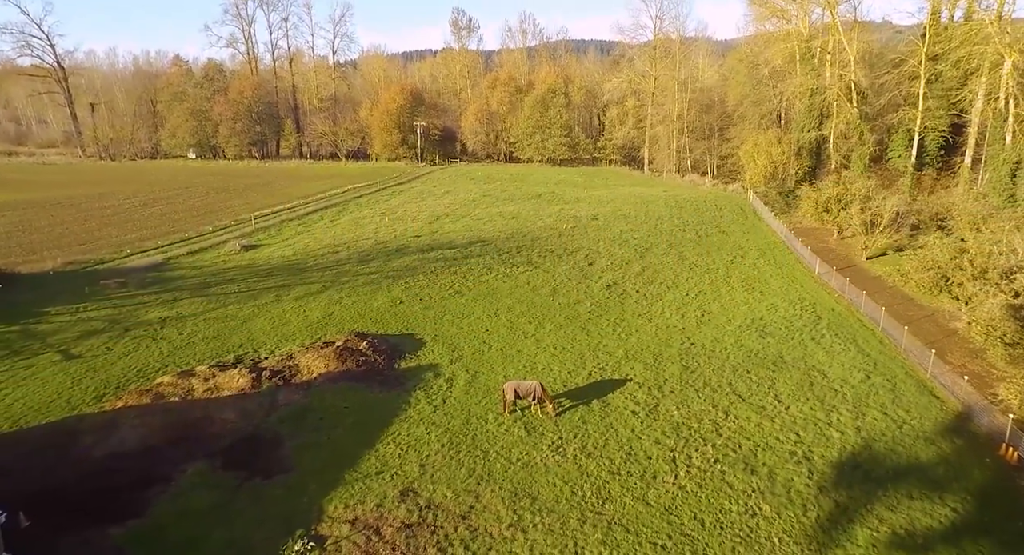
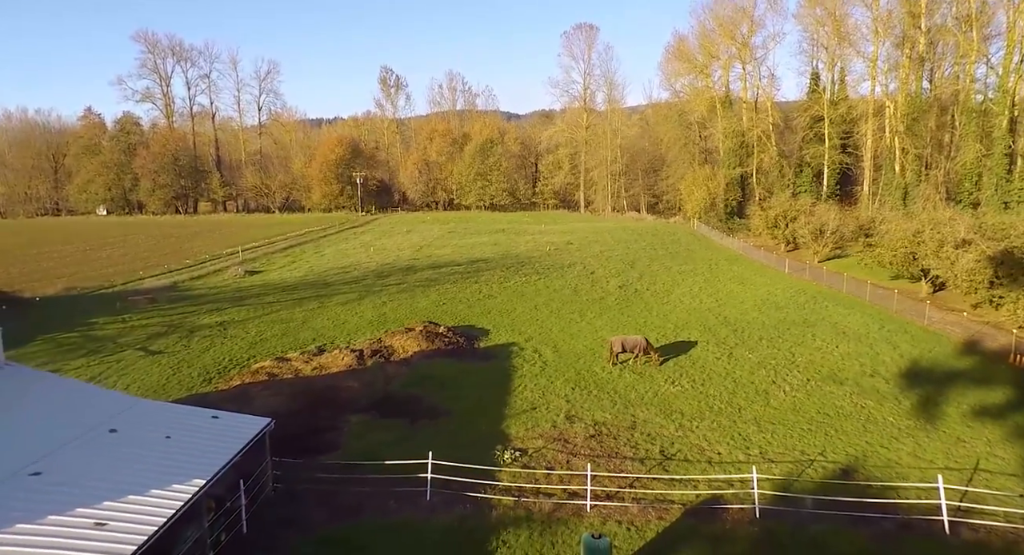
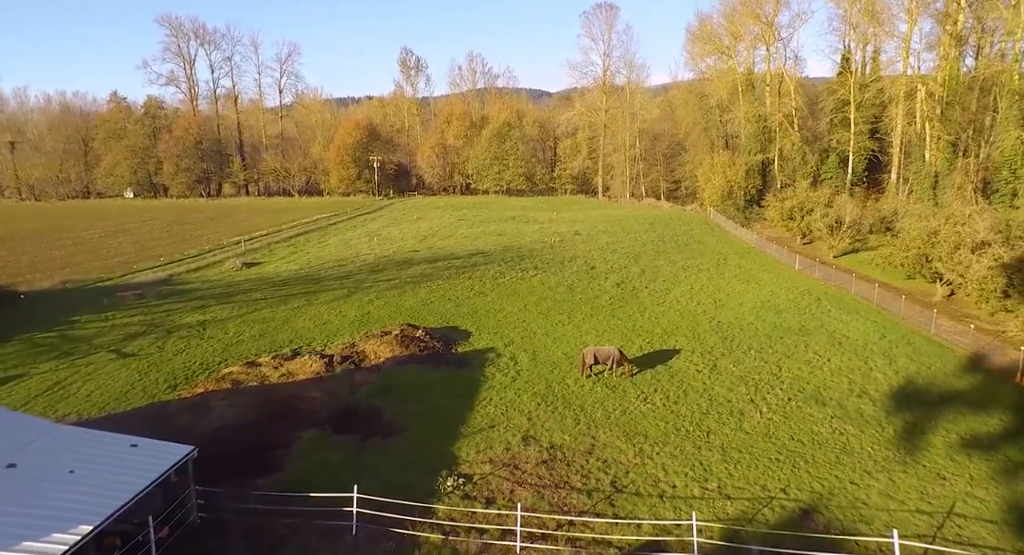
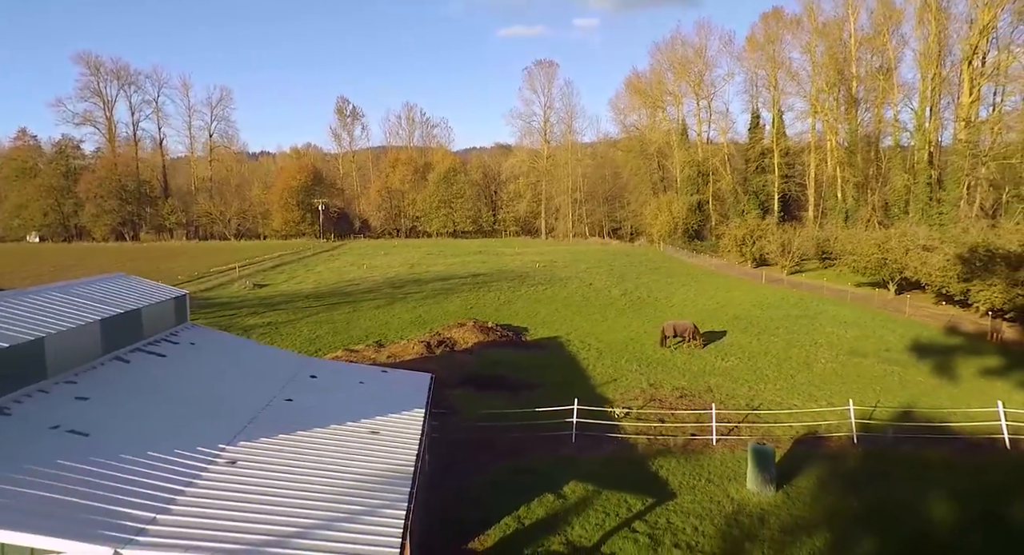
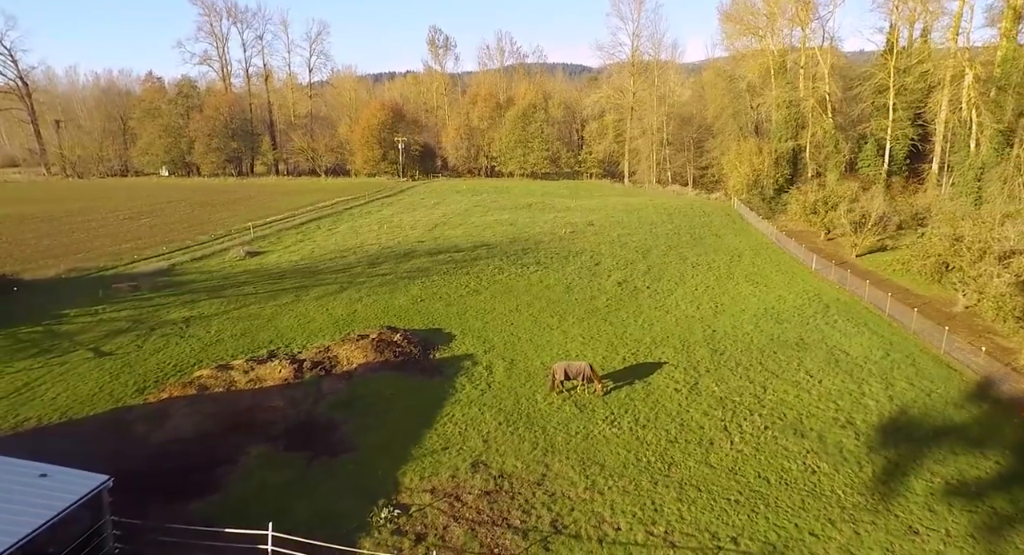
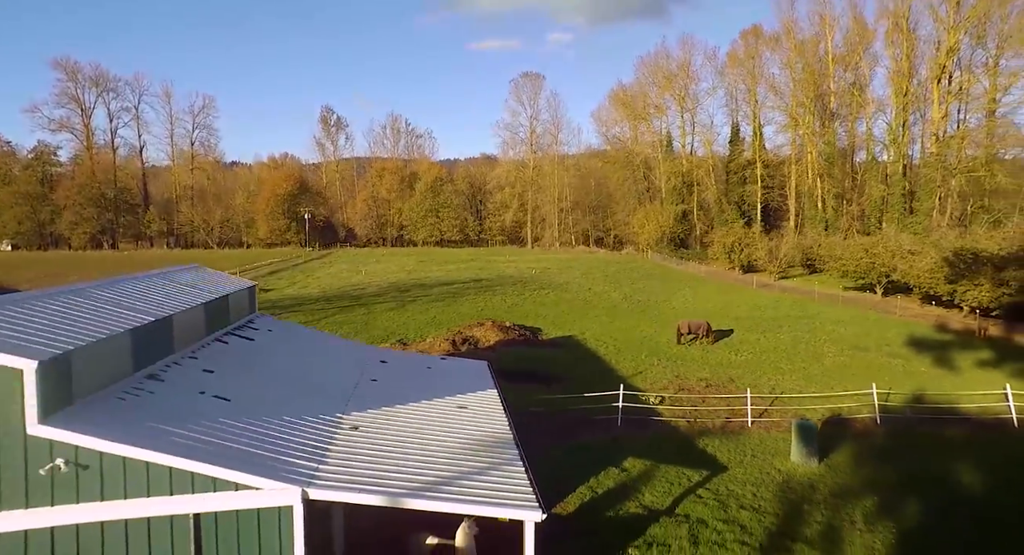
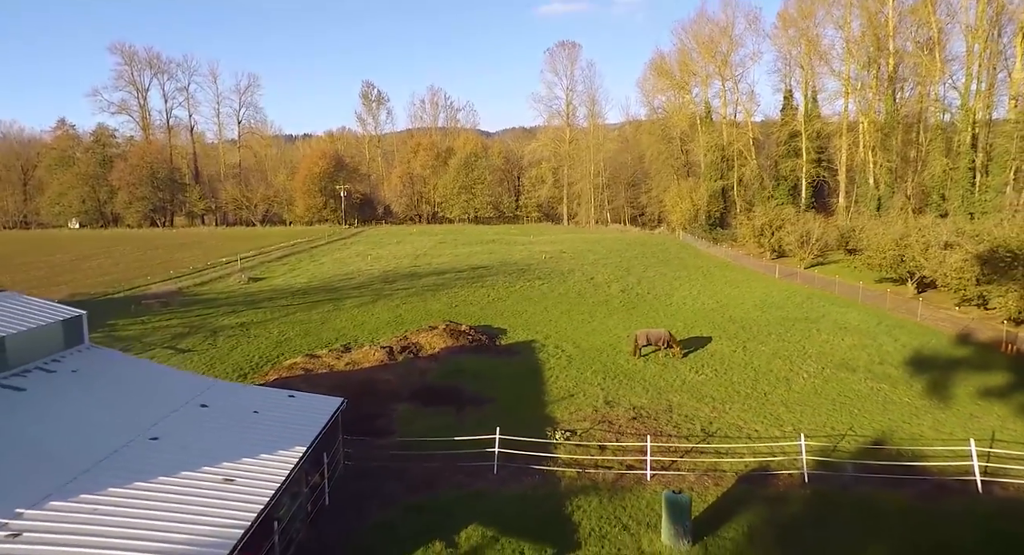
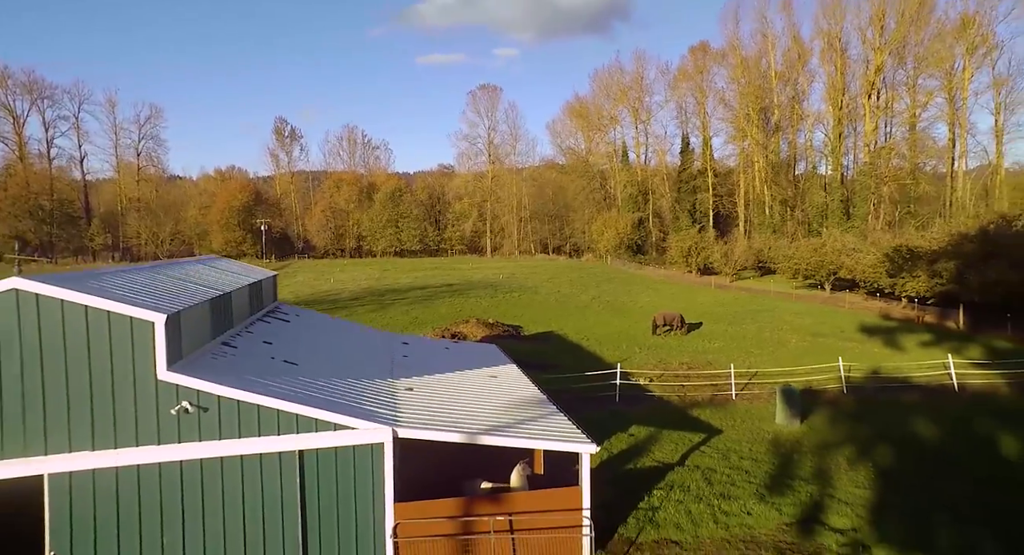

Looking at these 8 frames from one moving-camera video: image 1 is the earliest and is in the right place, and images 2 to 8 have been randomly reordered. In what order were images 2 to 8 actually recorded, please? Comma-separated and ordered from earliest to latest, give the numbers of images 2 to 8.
5, 3, 2, 7, 4, 6, 8
